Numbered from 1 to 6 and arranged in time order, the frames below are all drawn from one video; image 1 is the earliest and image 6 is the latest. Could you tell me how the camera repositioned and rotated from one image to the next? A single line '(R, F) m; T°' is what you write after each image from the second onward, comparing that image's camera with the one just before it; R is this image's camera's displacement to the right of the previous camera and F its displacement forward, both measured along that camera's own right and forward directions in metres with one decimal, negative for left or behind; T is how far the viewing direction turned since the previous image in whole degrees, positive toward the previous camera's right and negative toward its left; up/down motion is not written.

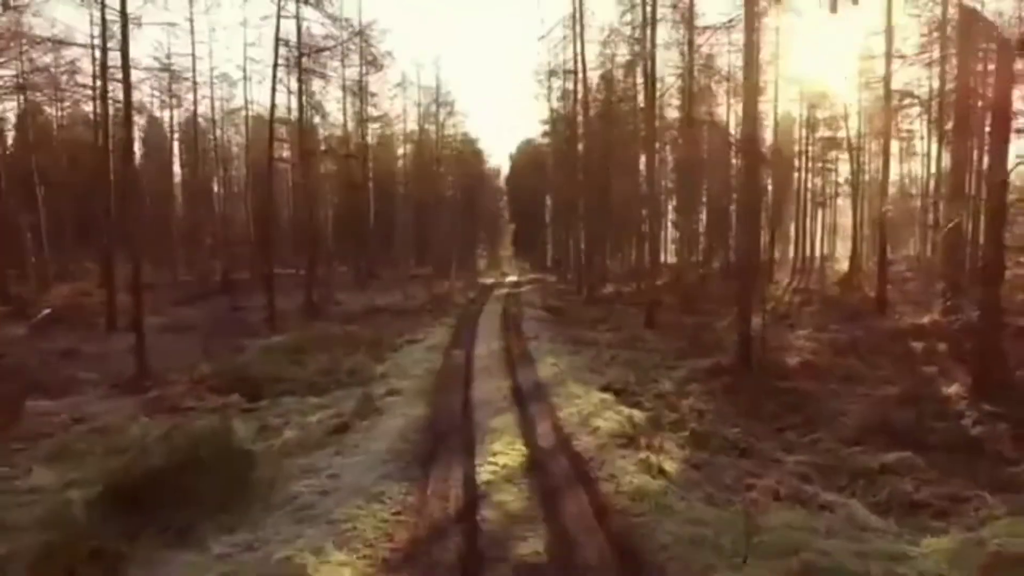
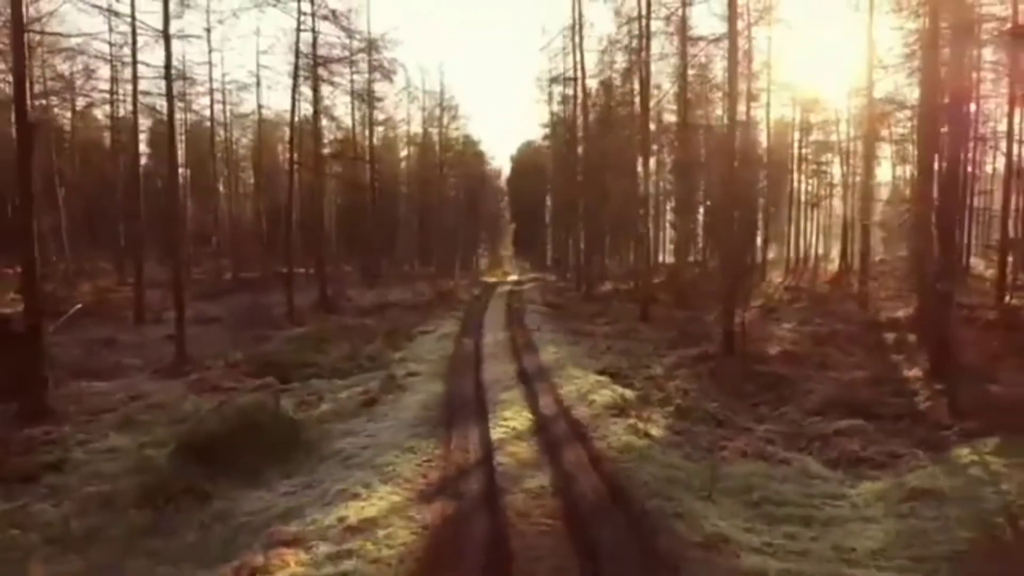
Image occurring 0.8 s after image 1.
(-0.1, -1.6) m; 0°
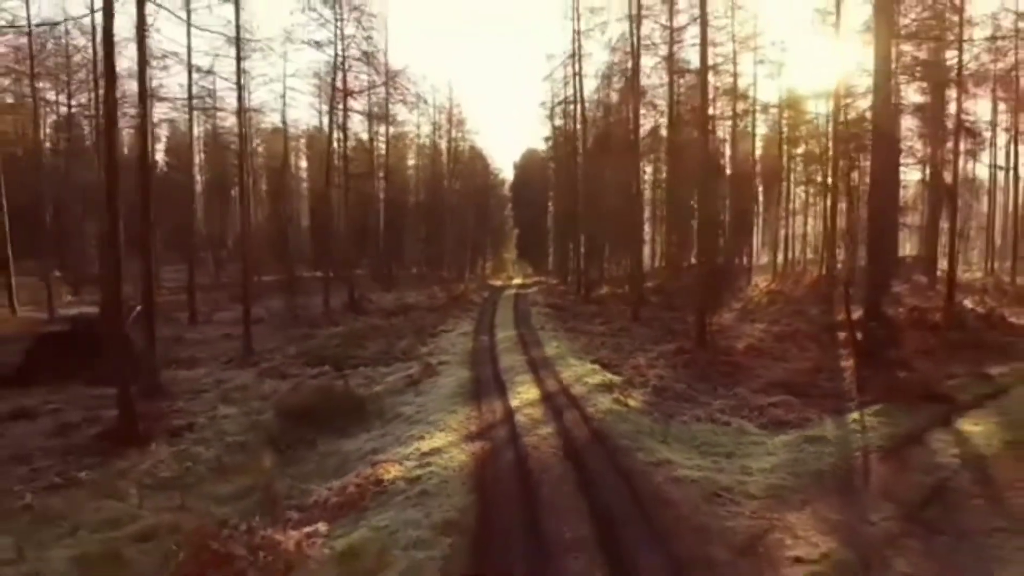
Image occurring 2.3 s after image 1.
(-0.2, -3.7) m; 0°
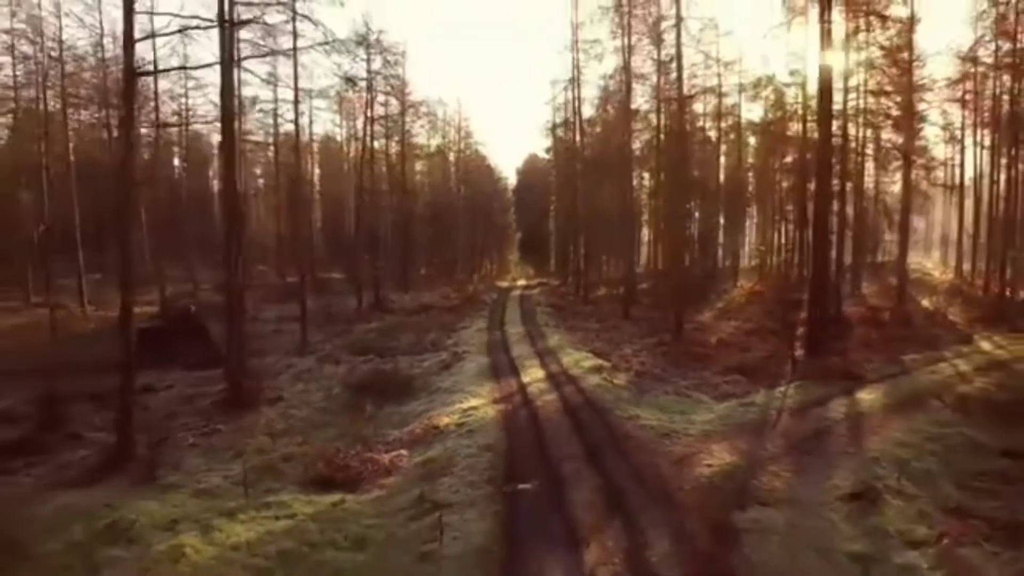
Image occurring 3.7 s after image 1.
(-0.2, -4.4) m; 0°
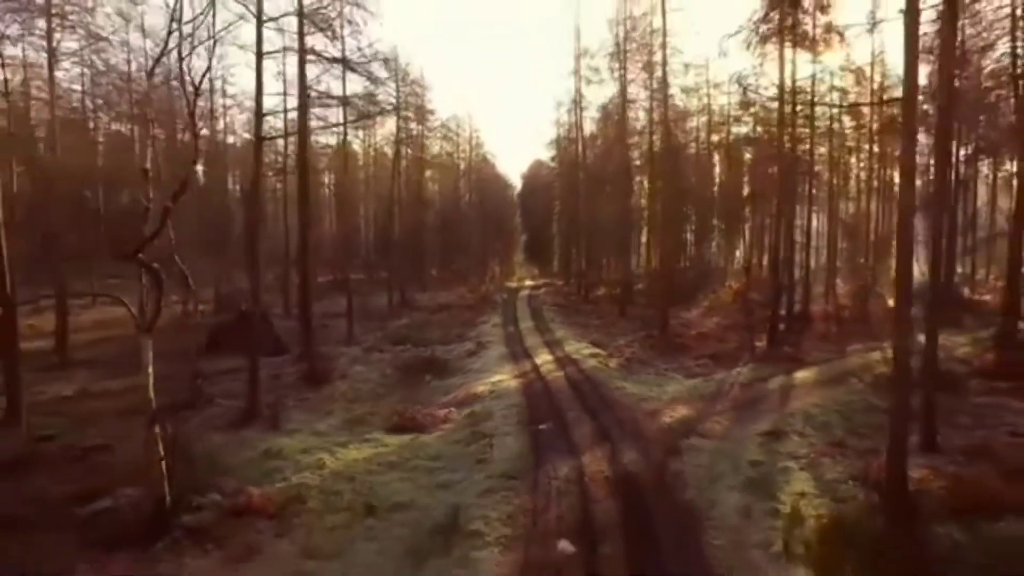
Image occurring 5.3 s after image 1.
(-0.3, -5.0) m; 0°
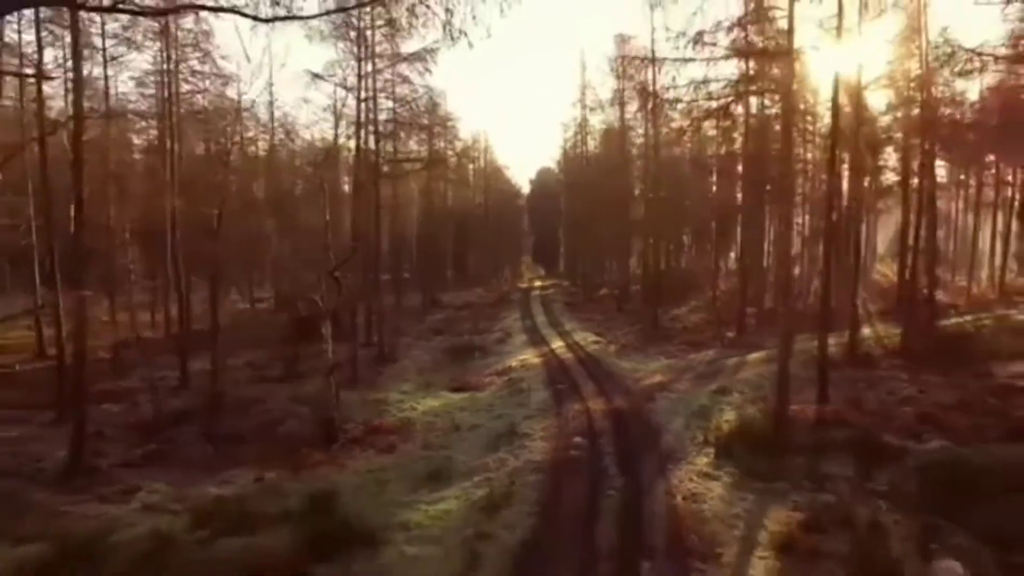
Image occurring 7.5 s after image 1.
(-0.6, -7.0) m; 0°
